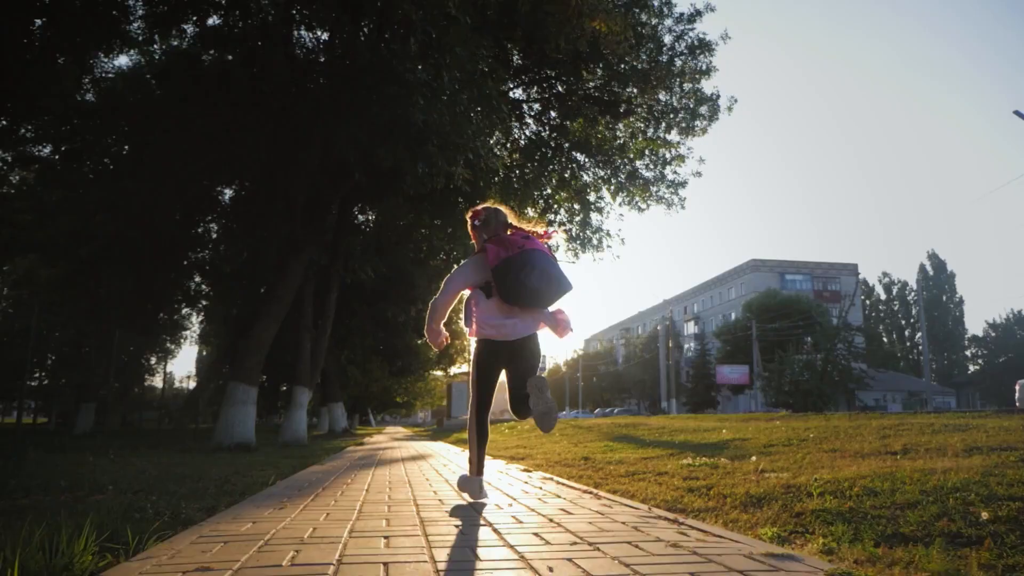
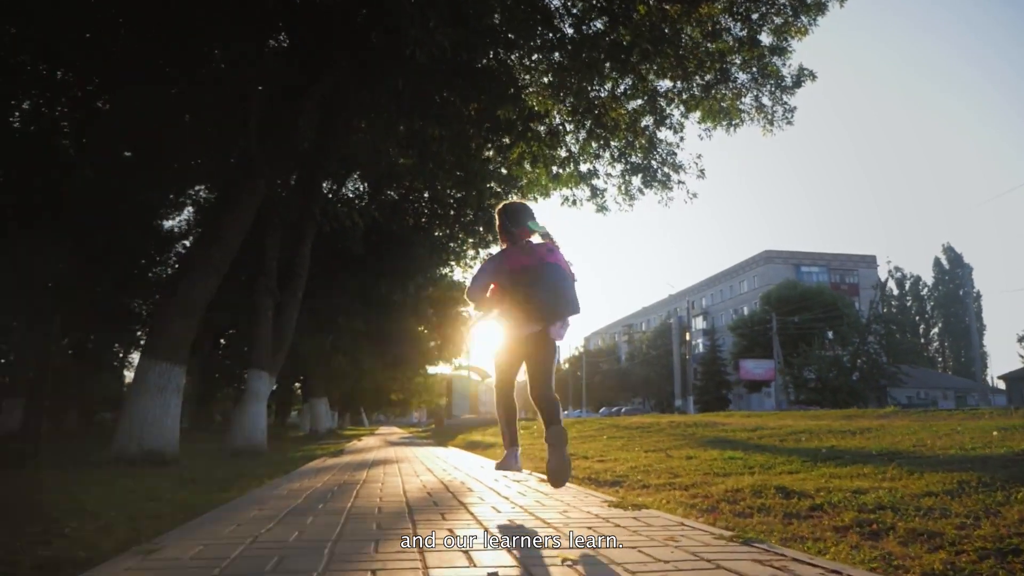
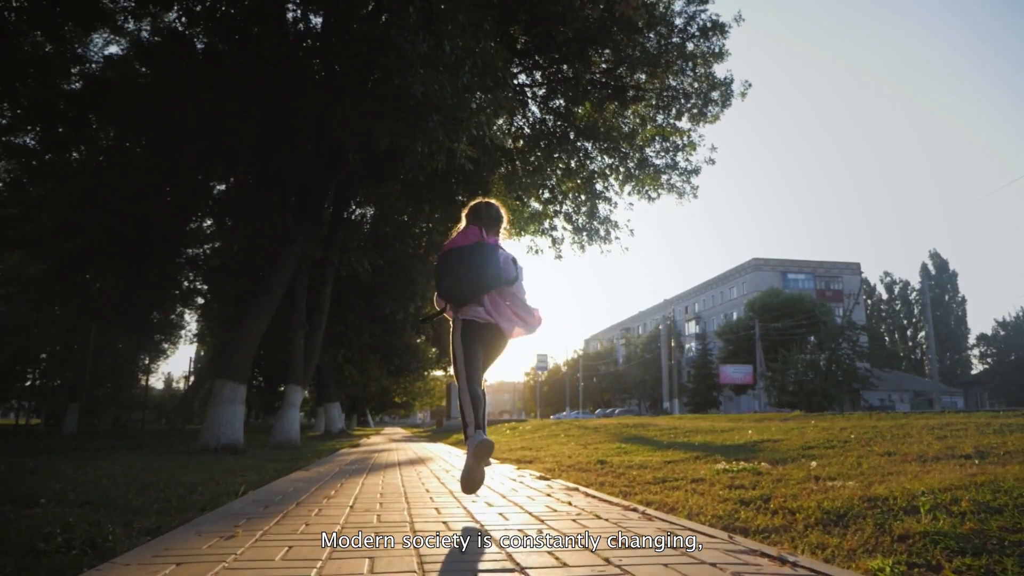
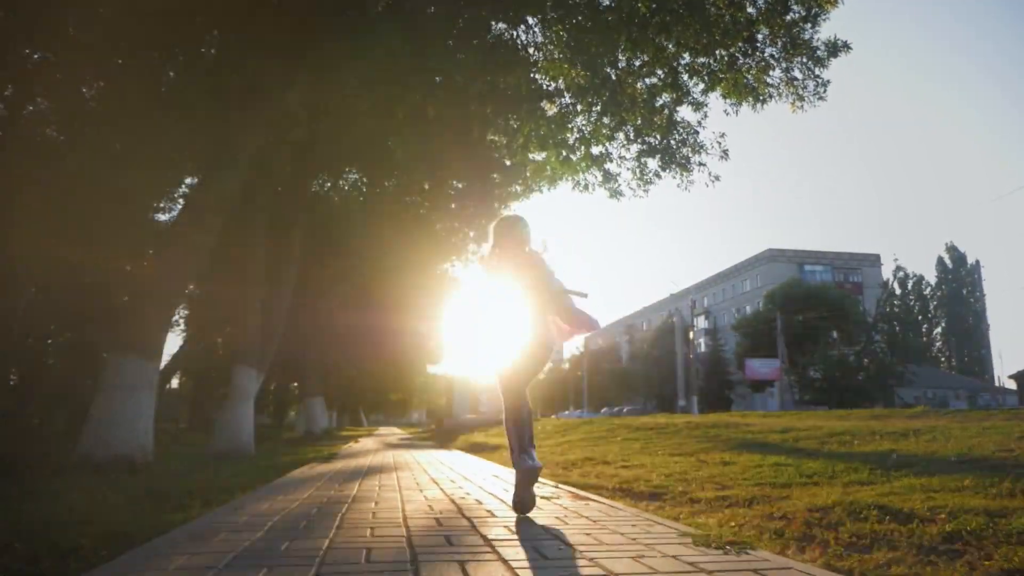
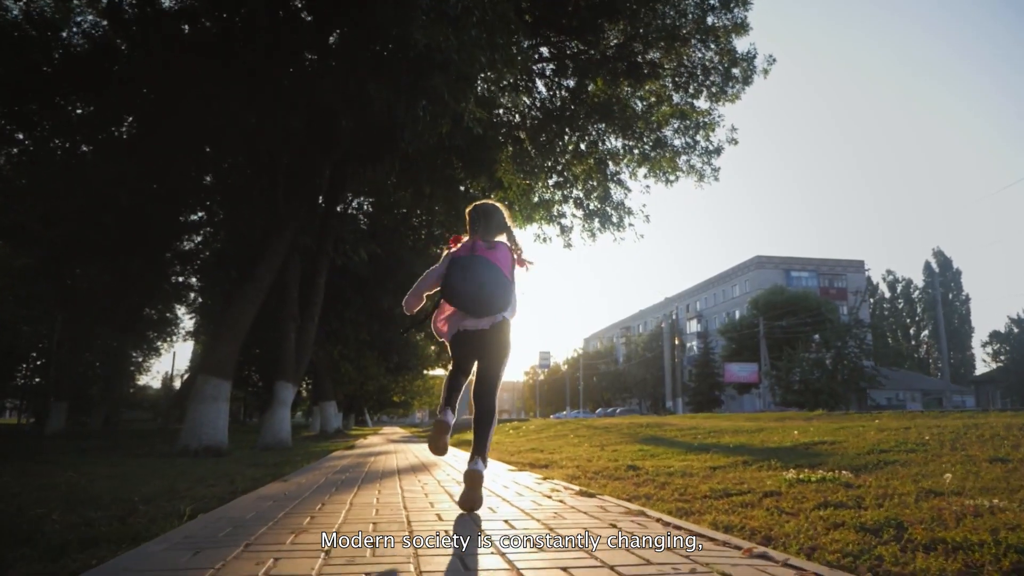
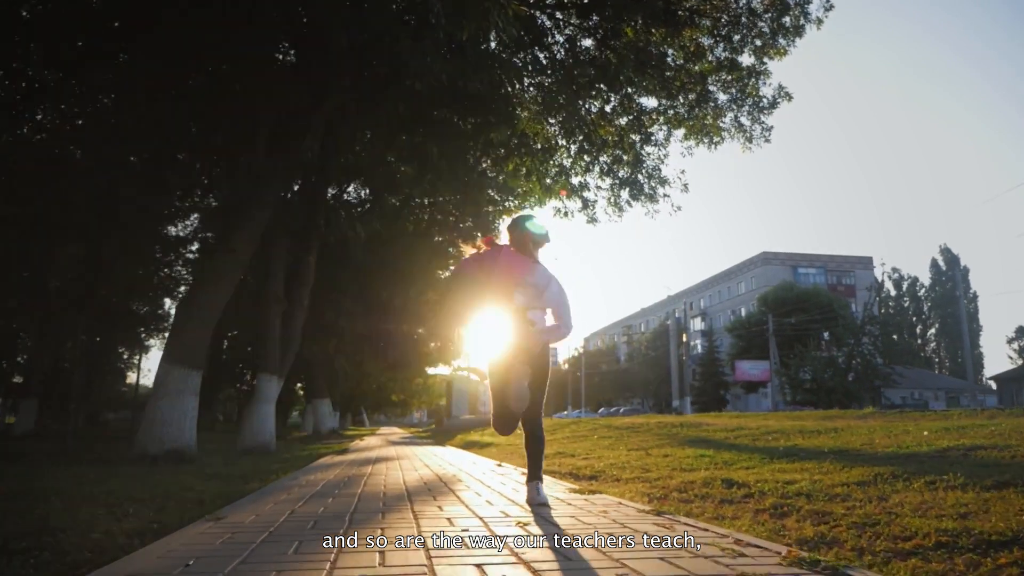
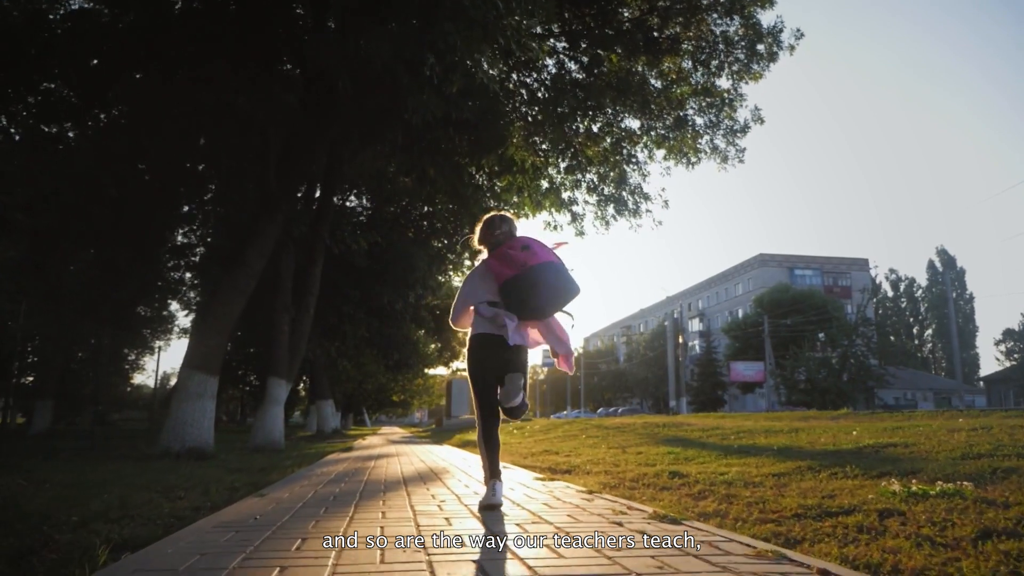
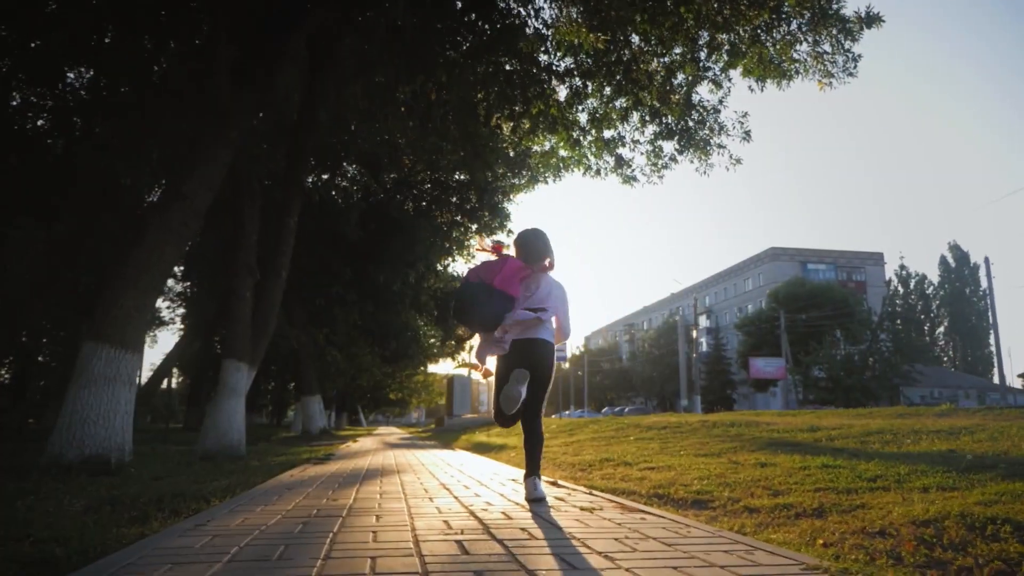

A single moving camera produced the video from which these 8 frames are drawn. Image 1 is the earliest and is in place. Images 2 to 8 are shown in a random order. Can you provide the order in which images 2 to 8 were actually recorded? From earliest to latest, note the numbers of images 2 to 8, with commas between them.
3, 5, 7, 6, 2, 4, 8
